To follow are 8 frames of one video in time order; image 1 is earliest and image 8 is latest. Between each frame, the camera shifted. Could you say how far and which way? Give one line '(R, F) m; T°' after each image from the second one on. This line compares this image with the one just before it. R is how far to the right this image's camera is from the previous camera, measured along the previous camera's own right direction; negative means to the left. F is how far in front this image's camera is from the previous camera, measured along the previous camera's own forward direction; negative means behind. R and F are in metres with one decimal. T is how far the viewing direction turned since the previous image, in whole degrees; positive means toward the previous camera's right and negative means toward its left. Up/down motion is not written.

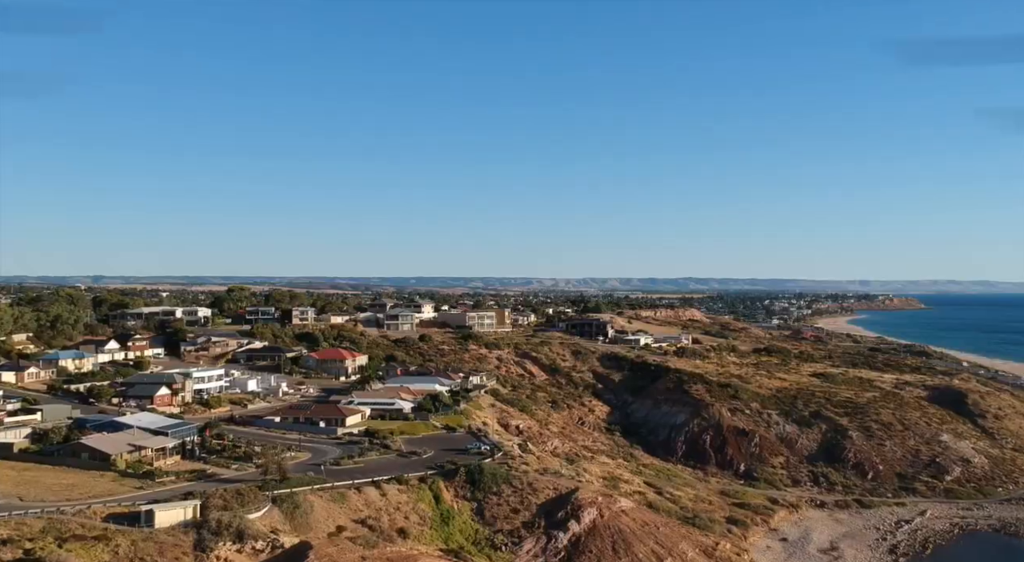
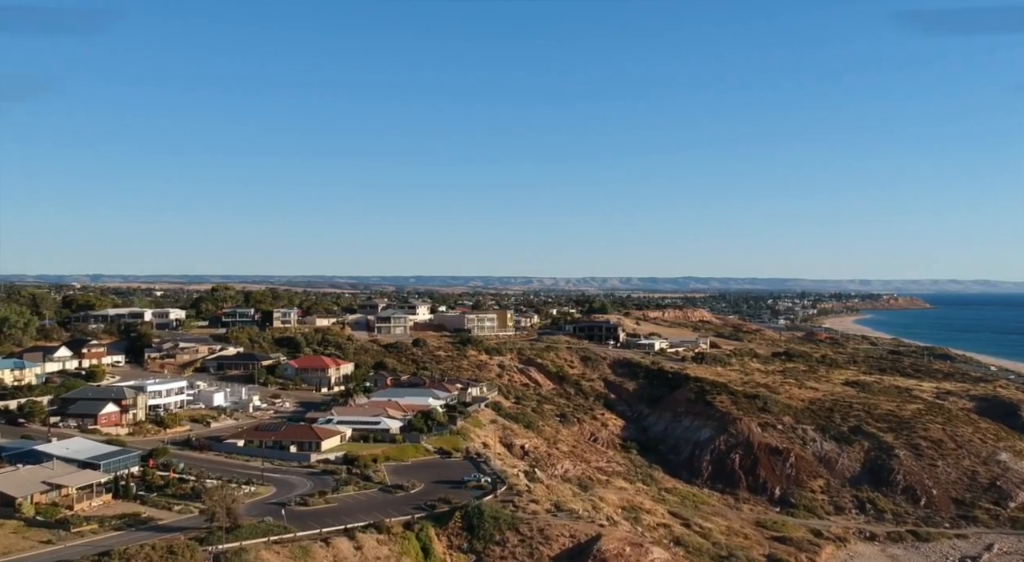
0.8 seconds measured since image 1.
(-0.3, +9.5) m; 0°
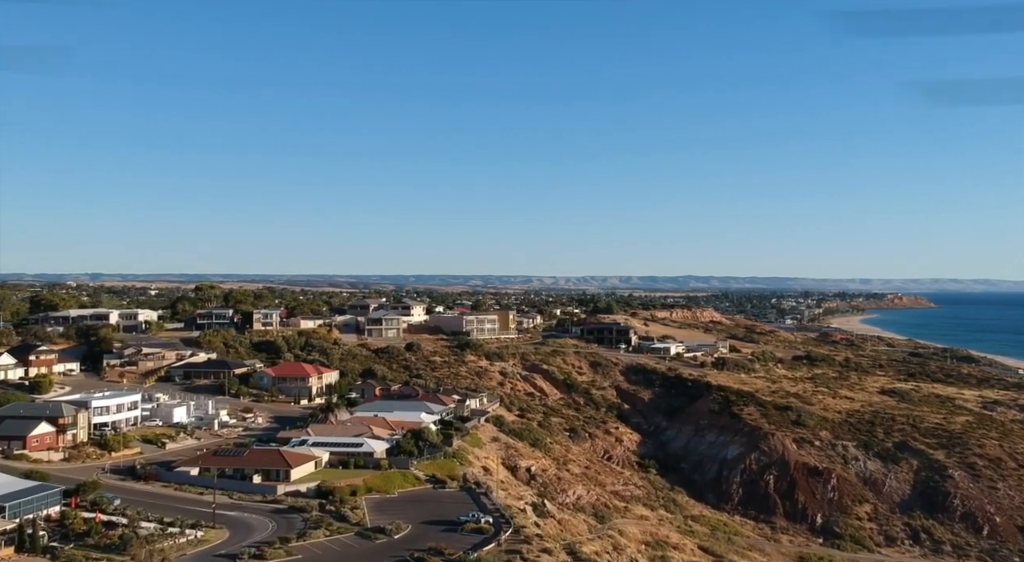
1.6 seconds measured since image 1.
(-0.3, +8.6) m; 0°
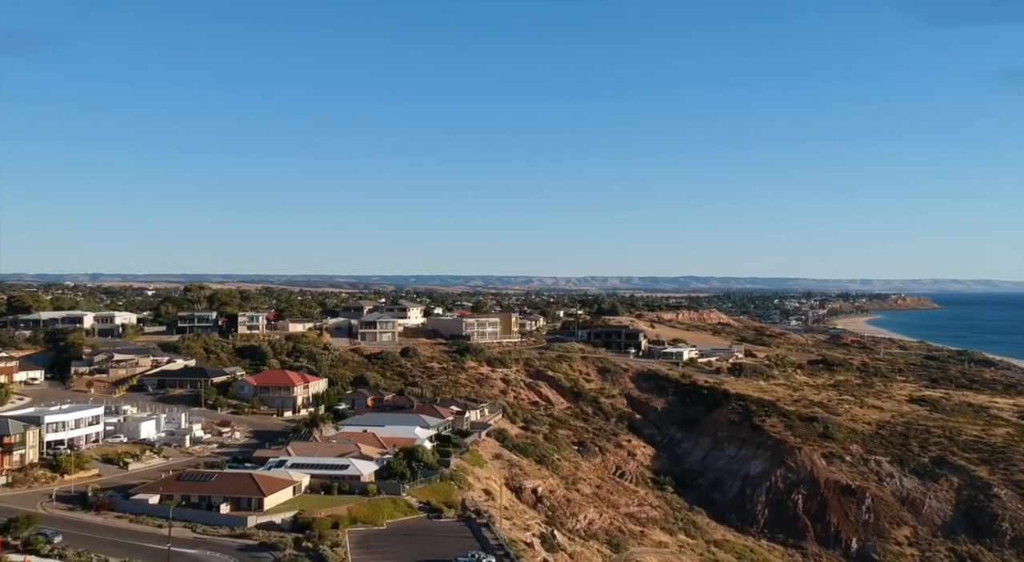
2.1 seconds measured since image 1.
(-0.2, +5.7) m; 0°
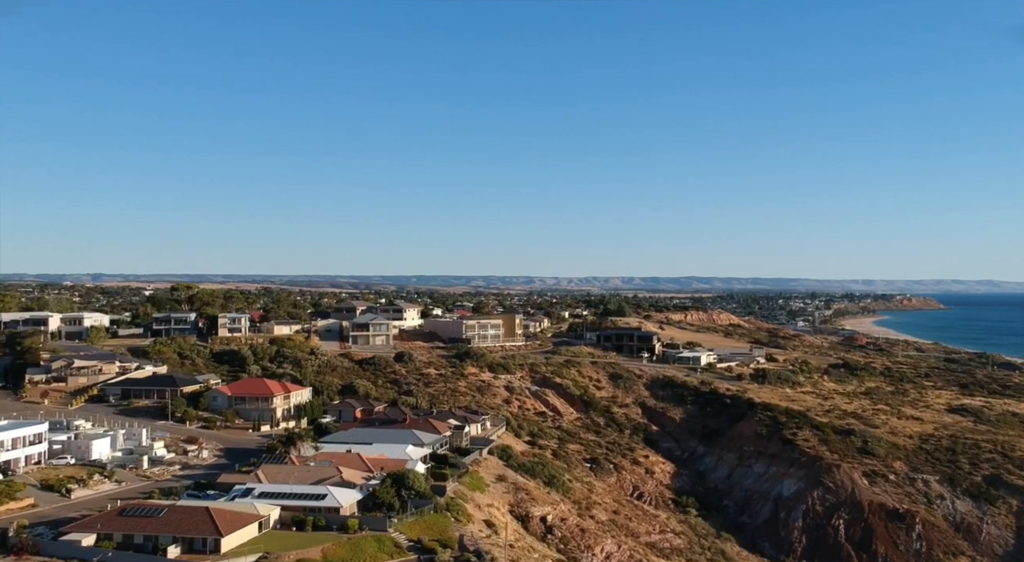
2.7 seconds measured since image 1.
(-0.2, +6.7) m; 0°
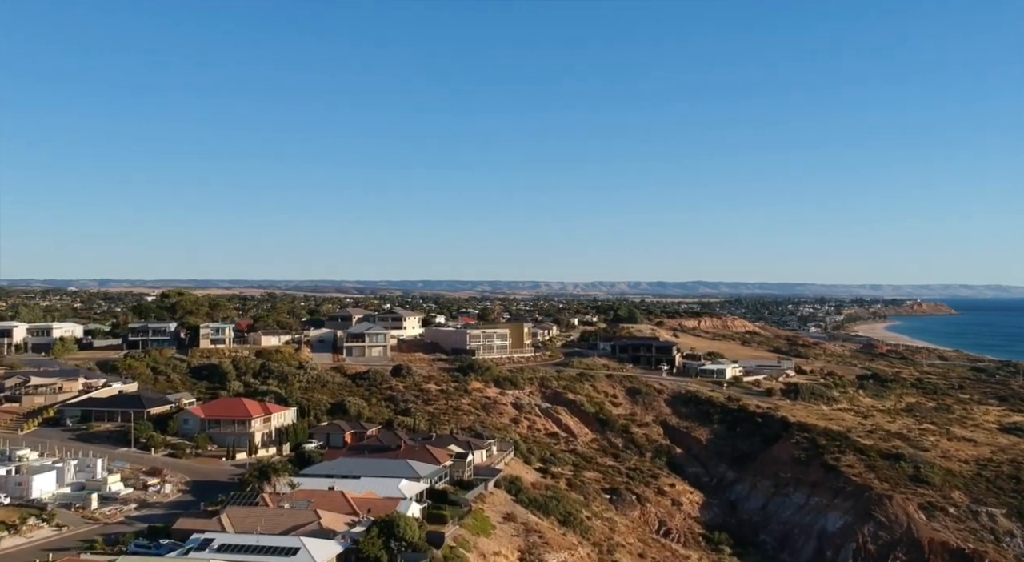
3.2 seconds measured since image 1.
(-0.2, +6.5) m; 0°
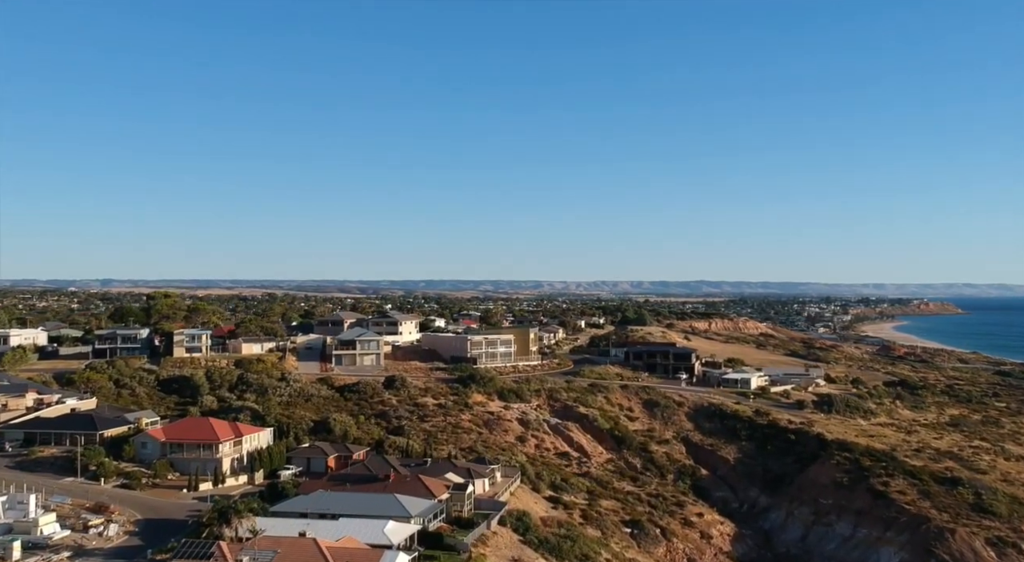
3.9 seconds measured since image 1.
(-0.2, +6.5) m; 0°
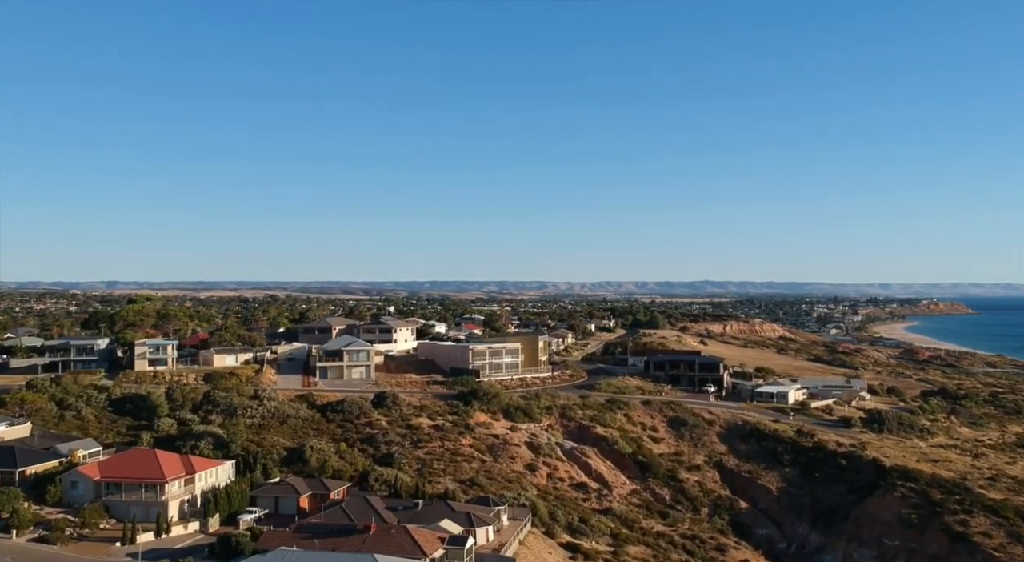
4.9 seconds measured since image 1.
(-0.2, +7.7) m; 0°
